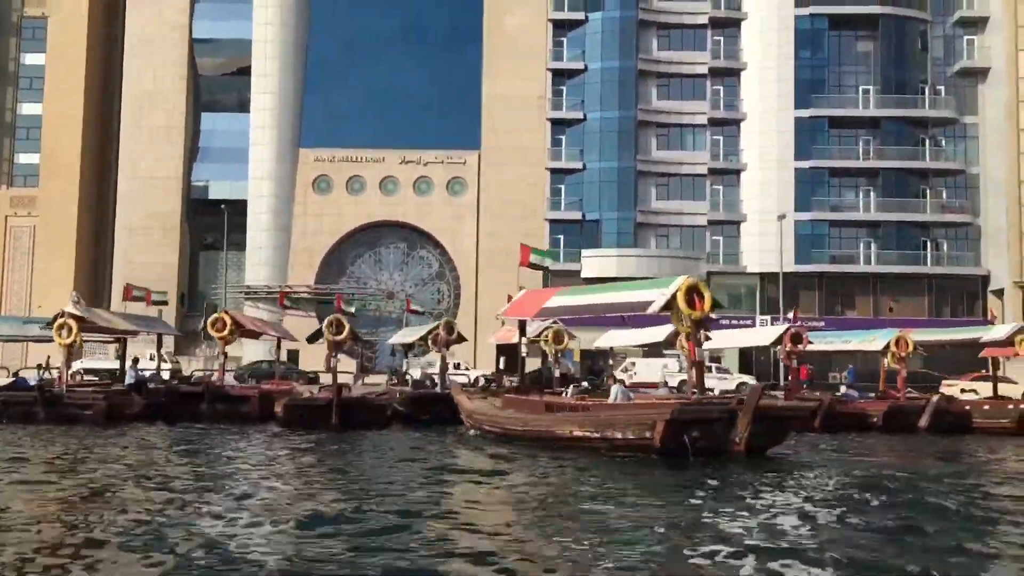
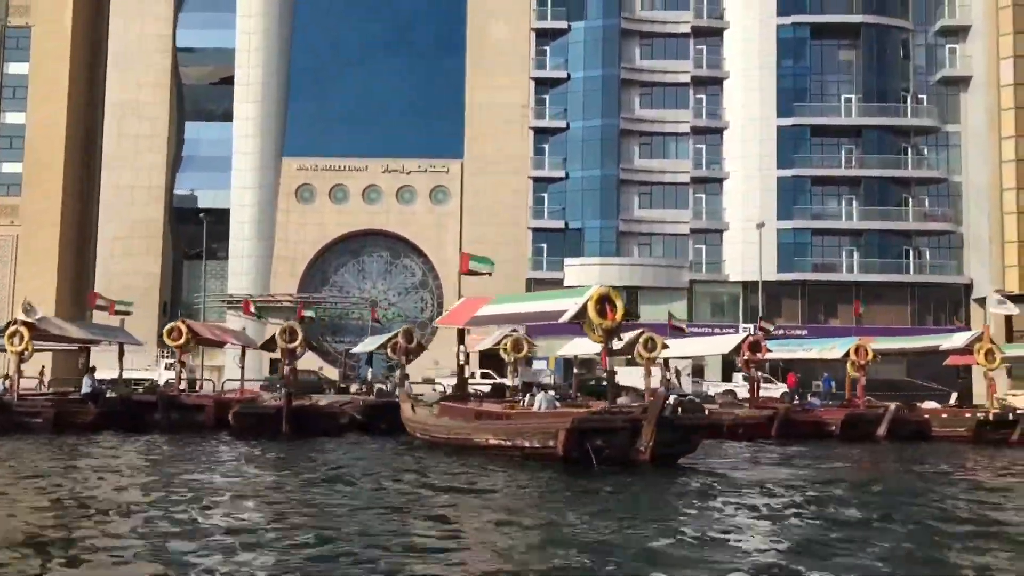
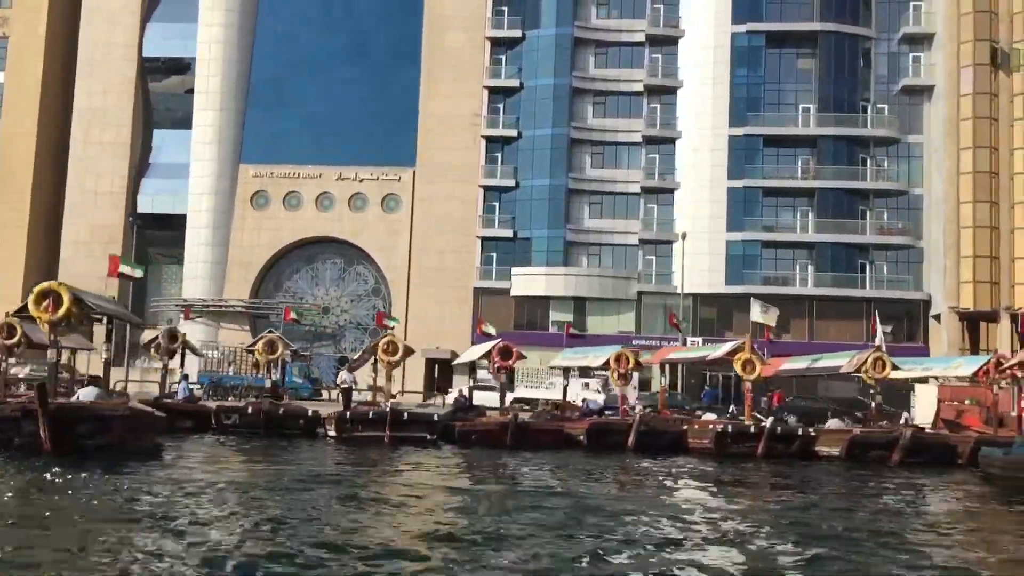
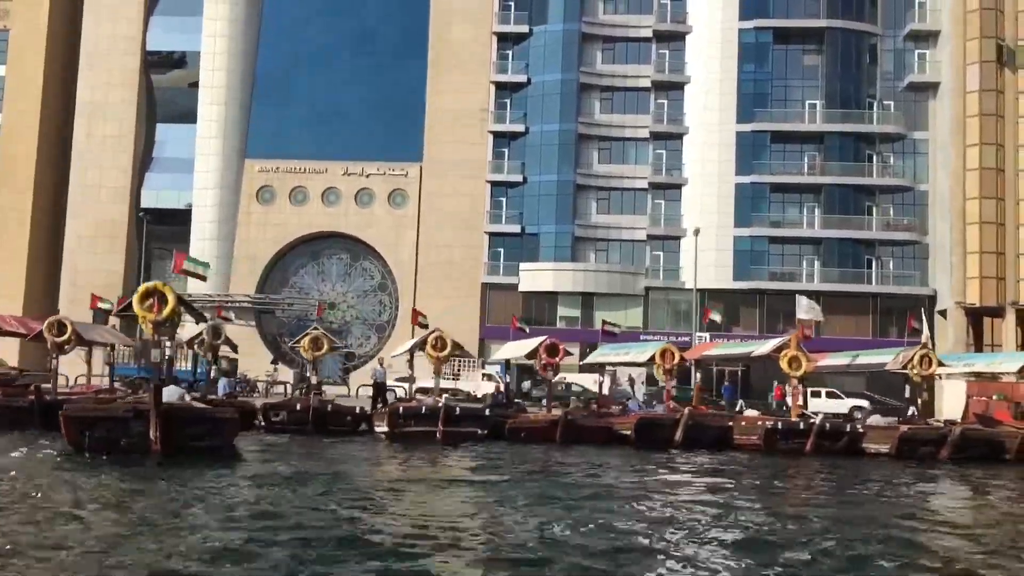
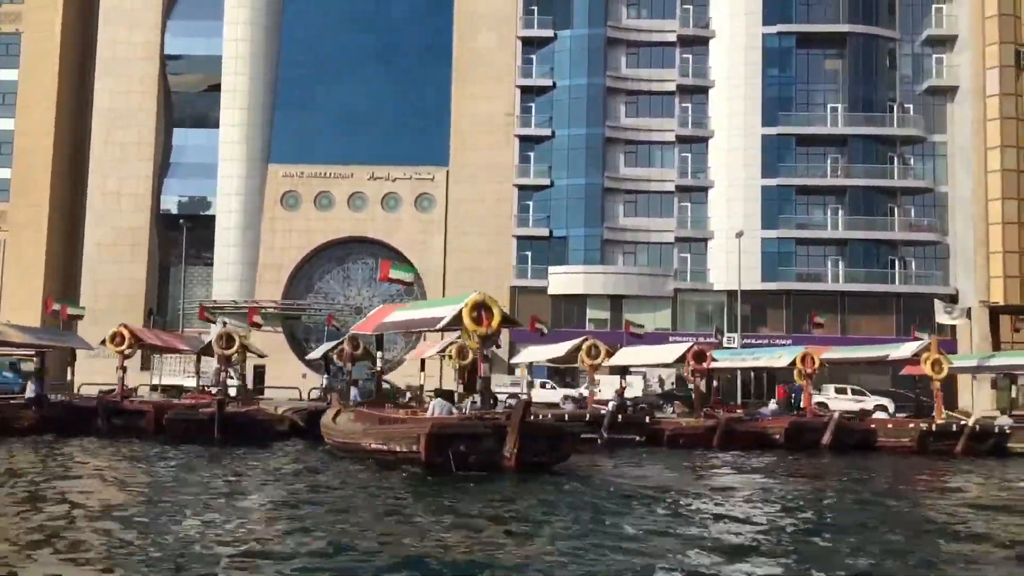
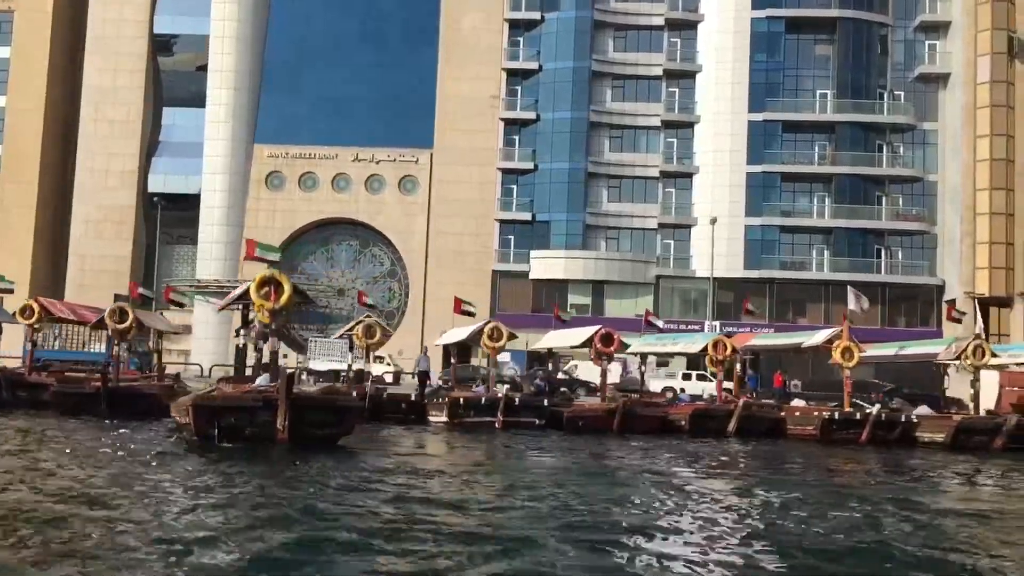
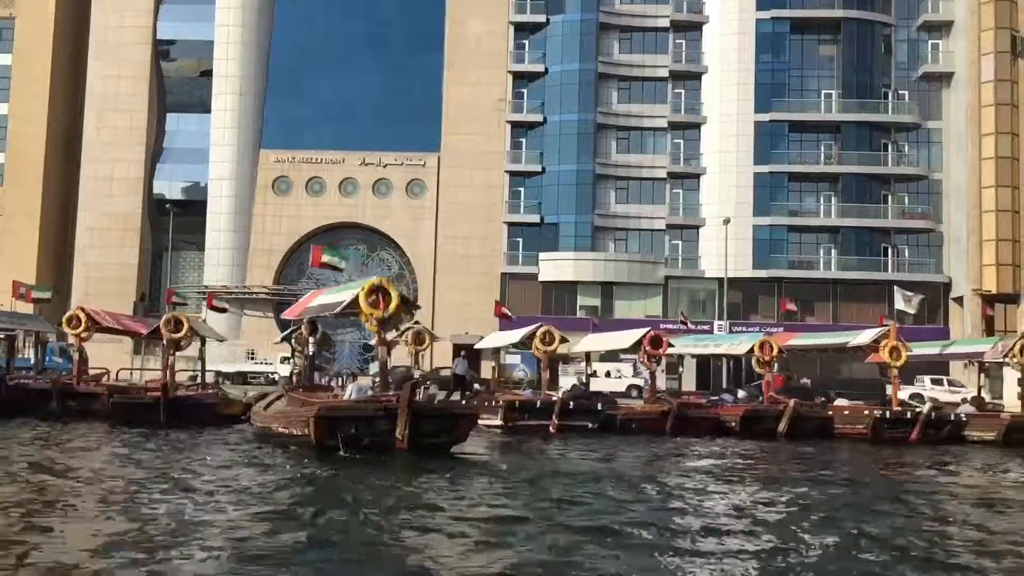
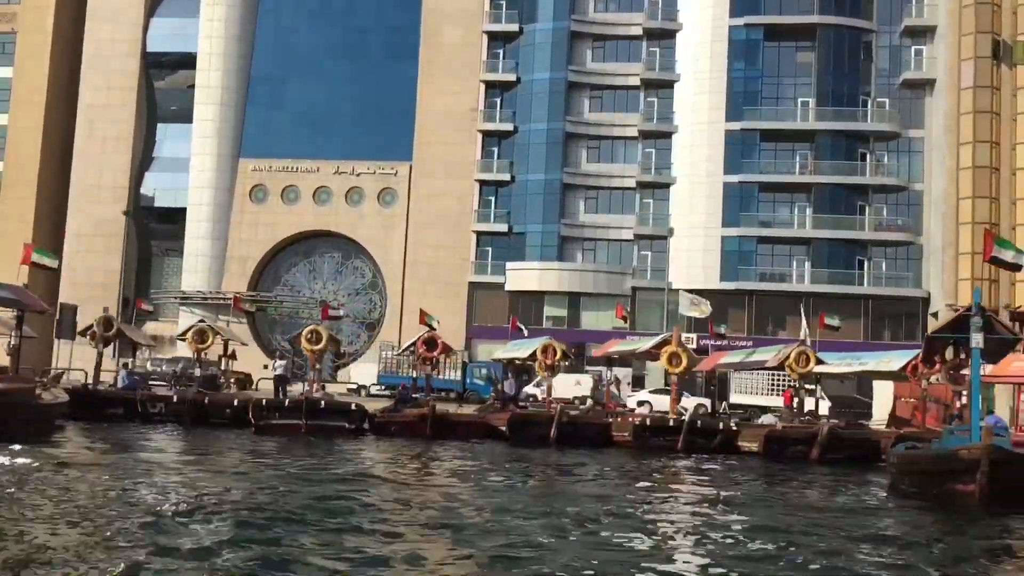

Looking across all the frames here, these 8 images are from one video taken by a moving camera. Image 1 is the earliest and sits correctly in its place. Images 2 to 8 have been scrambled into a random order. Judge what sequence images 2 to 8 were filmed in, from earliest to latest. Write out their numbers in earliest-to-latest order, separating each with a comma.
2, 5, 7, 6, 4, 3, 8
